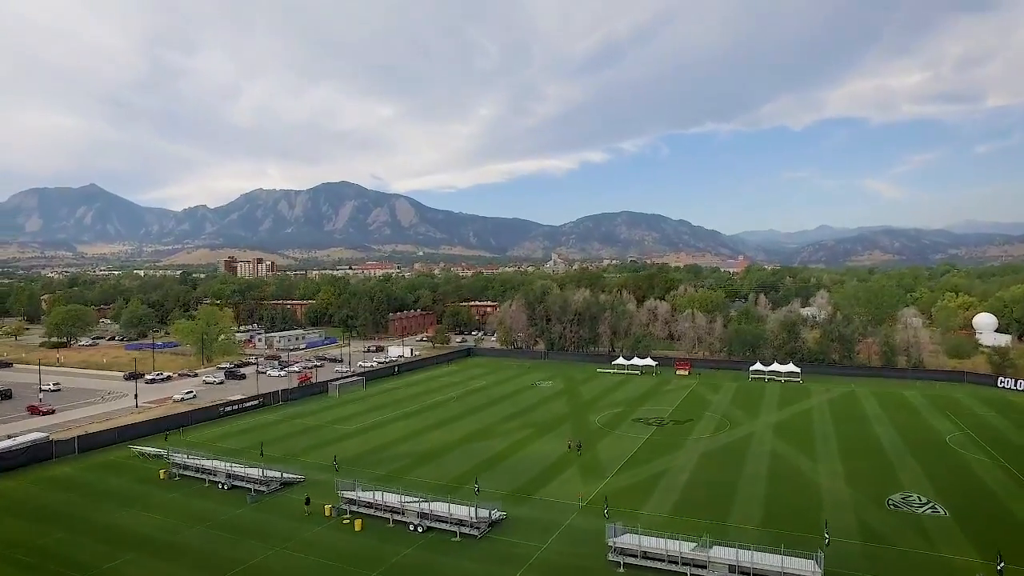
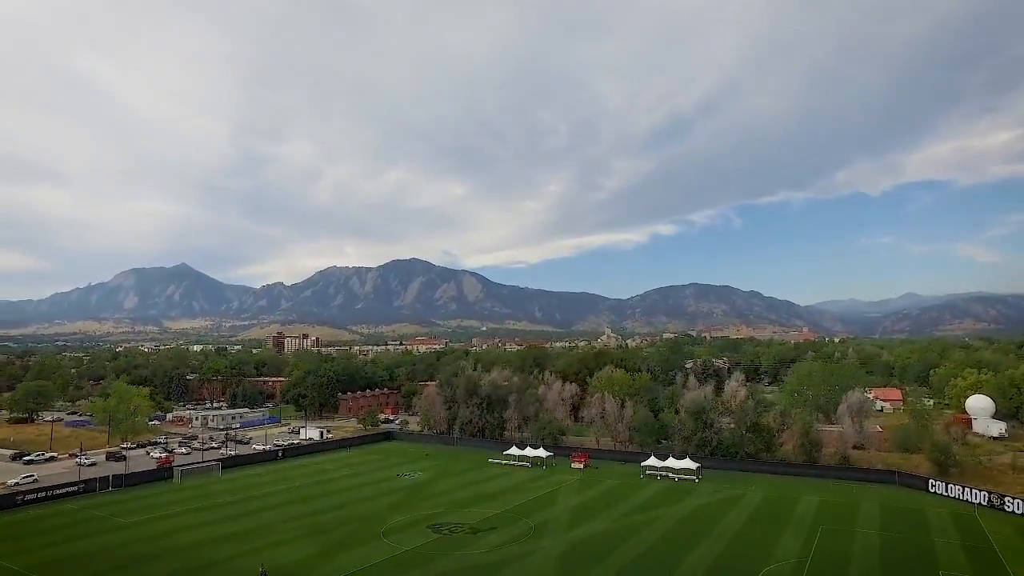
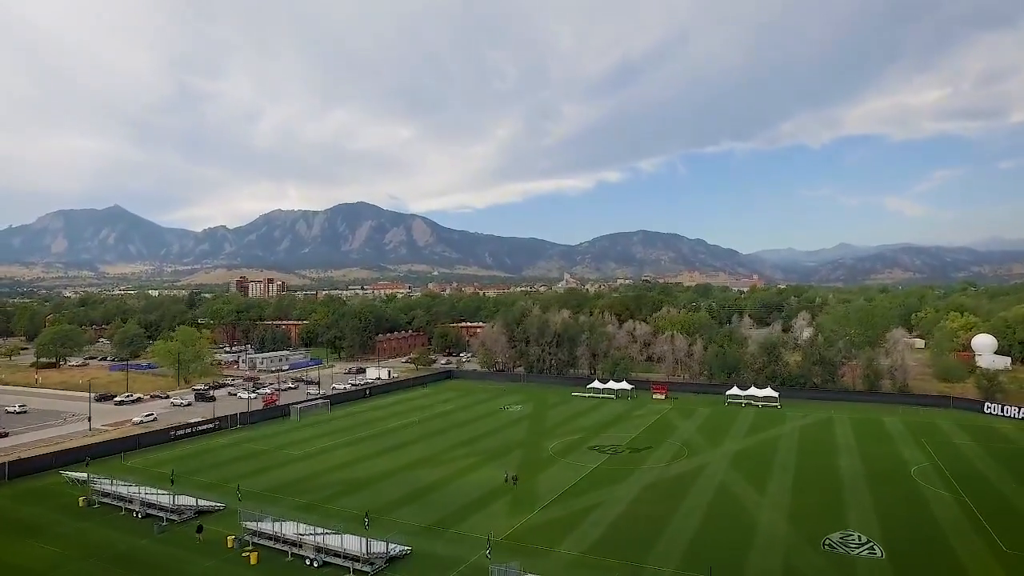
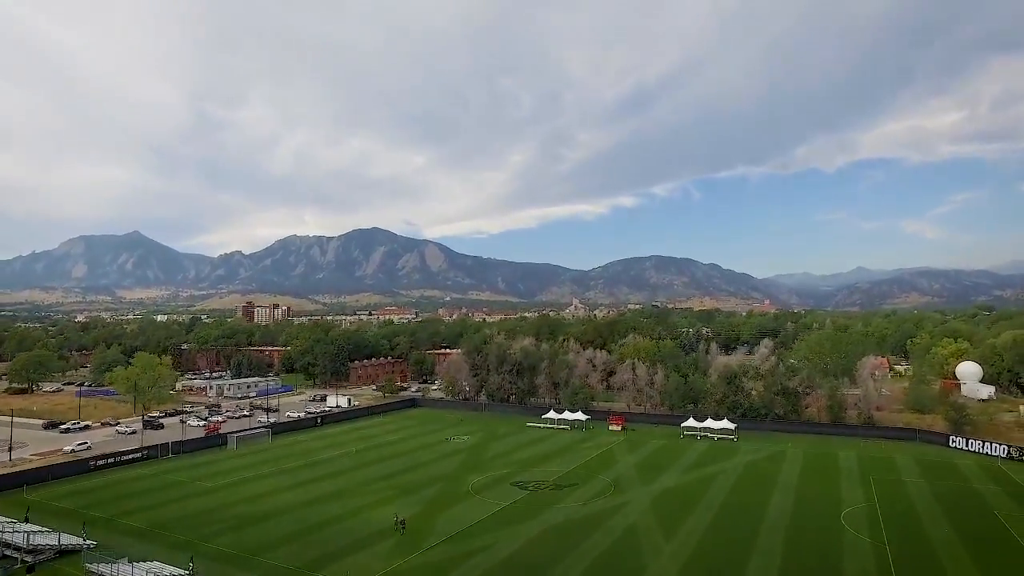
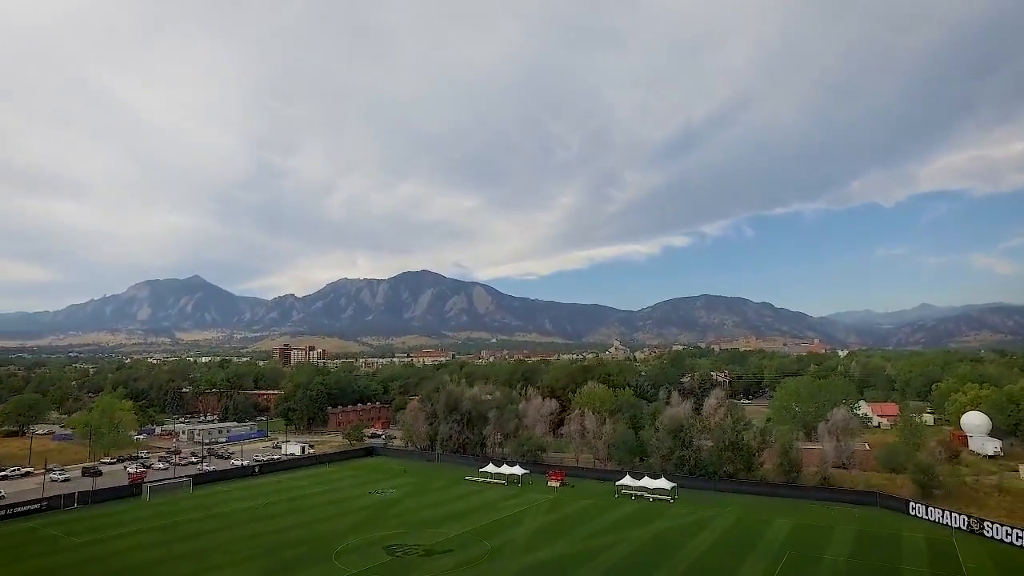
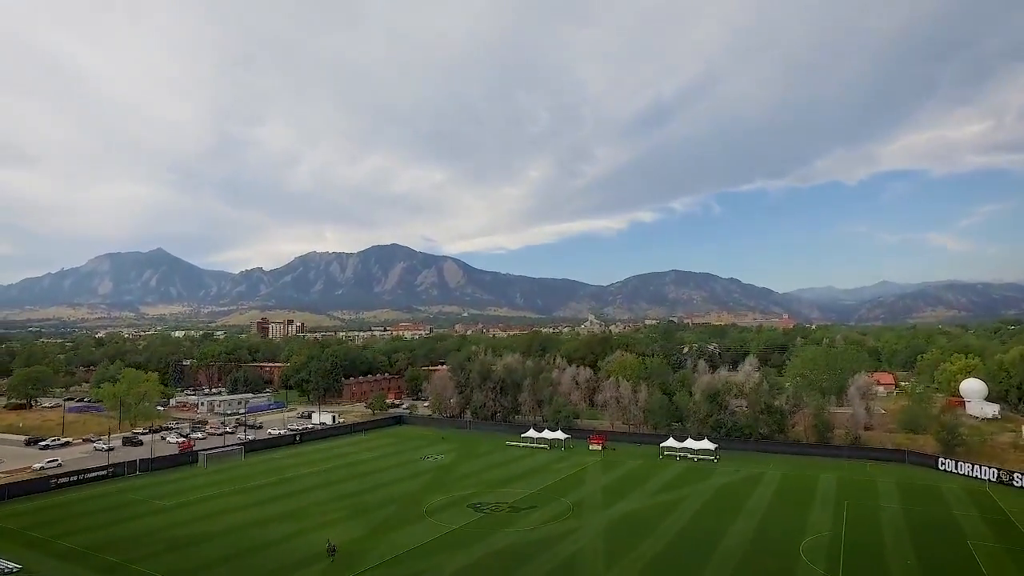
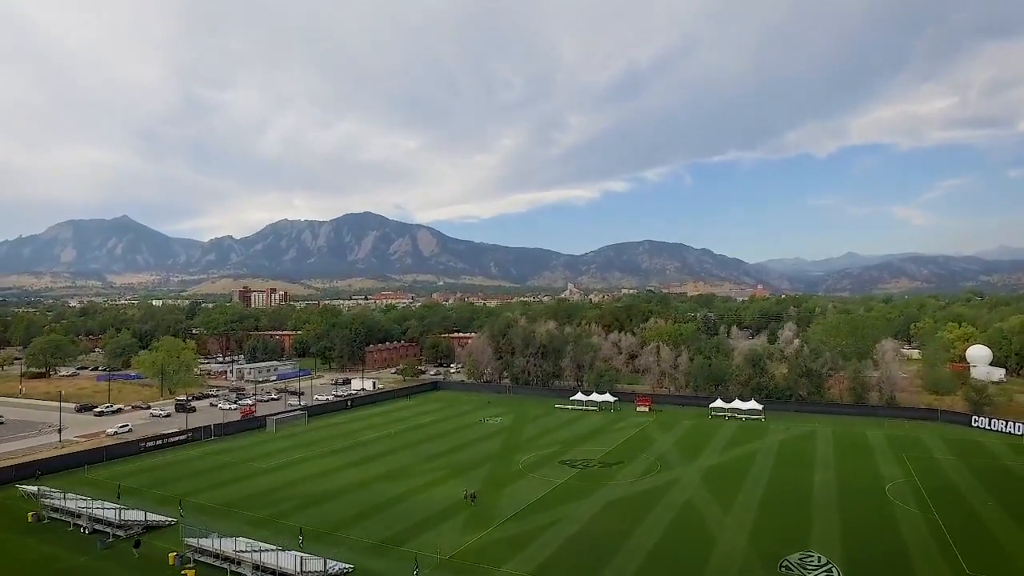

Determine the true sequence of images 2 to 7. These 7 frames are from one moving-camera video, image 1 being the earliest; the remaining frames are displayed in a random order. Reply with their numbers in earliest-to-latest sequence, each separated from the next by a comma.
3, 7, 4, 6, 2, 5
